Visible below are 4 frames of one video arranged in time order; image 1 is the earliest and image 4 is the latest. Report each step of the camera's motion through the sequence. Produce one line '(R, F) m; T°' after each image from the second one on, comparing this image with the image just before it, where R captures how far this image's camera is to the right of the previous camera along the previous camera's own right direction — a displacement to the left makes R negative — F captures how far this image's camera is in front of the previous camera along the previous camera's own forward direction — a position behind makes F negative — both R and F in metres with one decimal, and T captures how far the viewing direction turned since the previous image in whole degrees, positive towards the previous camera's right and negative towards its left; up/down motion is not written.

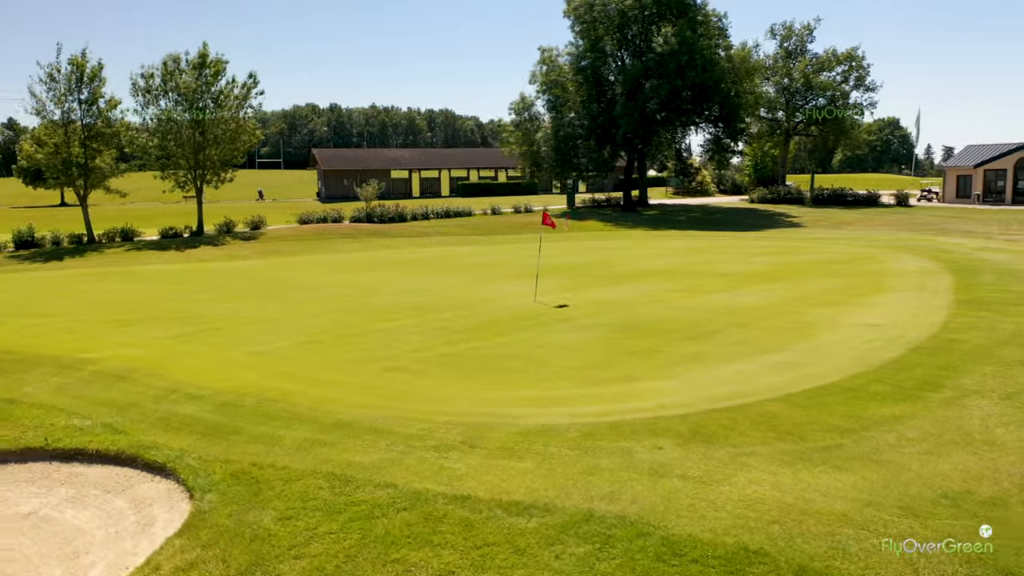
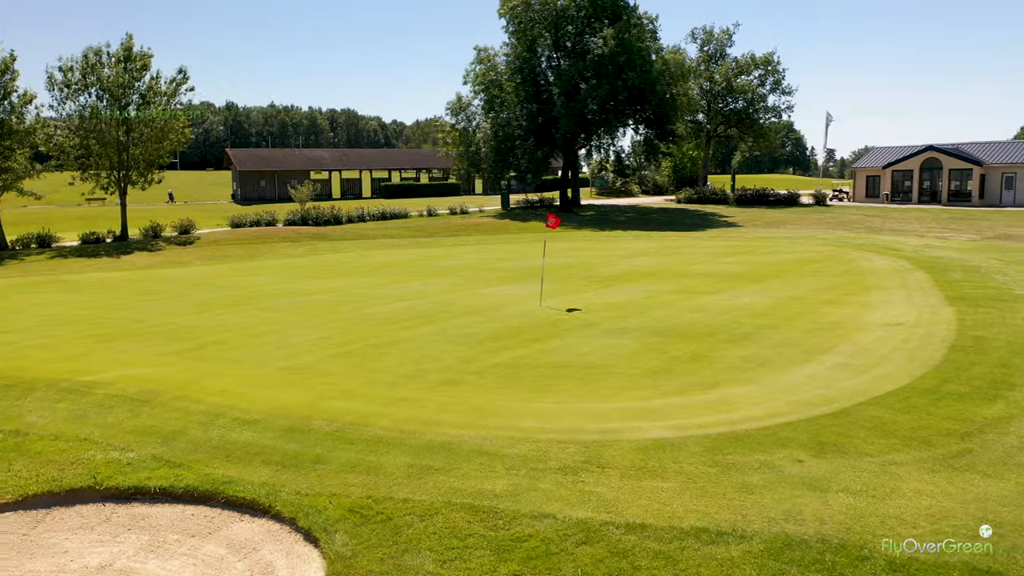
(-1.9, +0.7) m; +7°
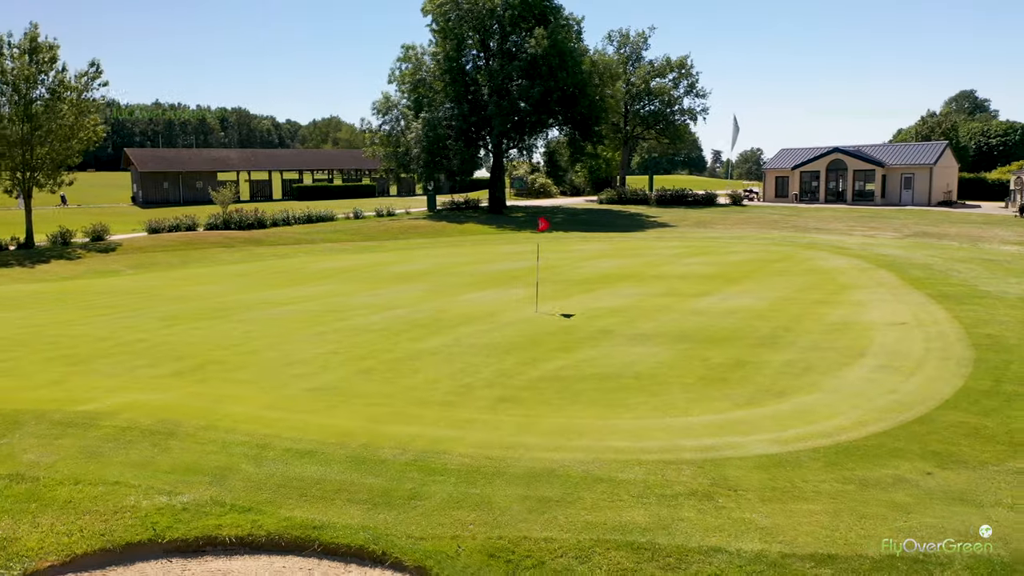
(-1.8, +0.7) m; +7°
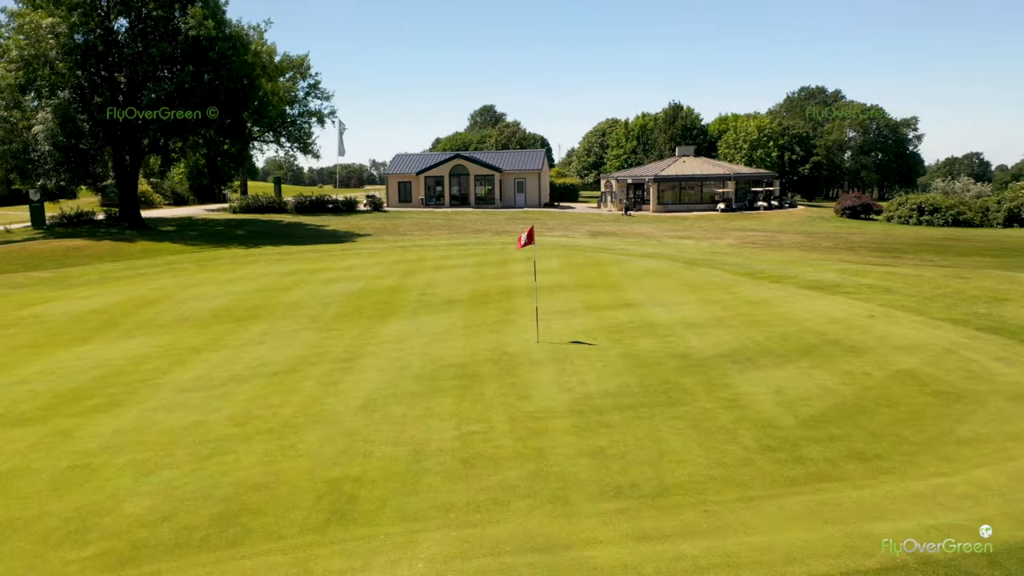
(-6.4, +4.6) m; +32°
